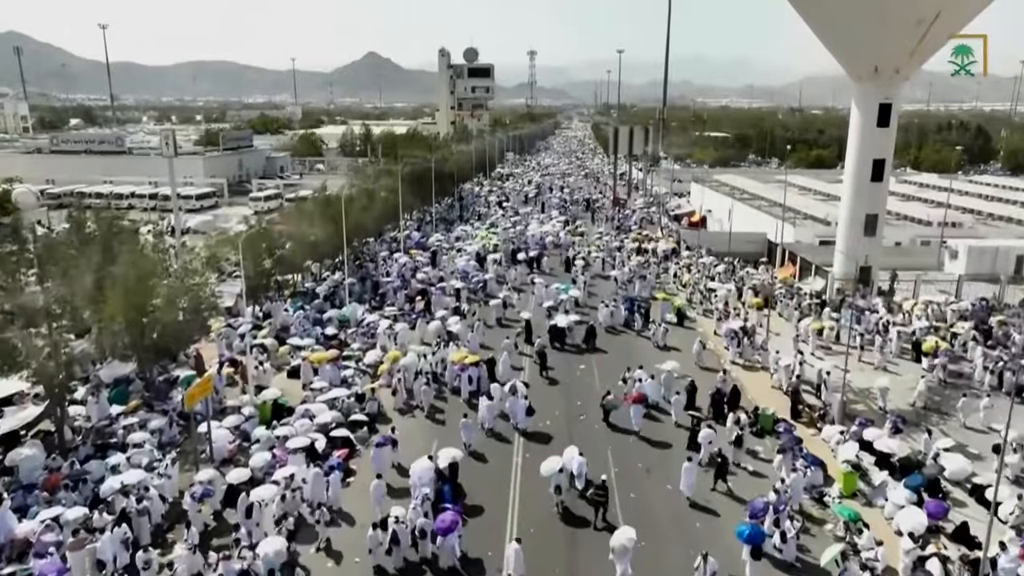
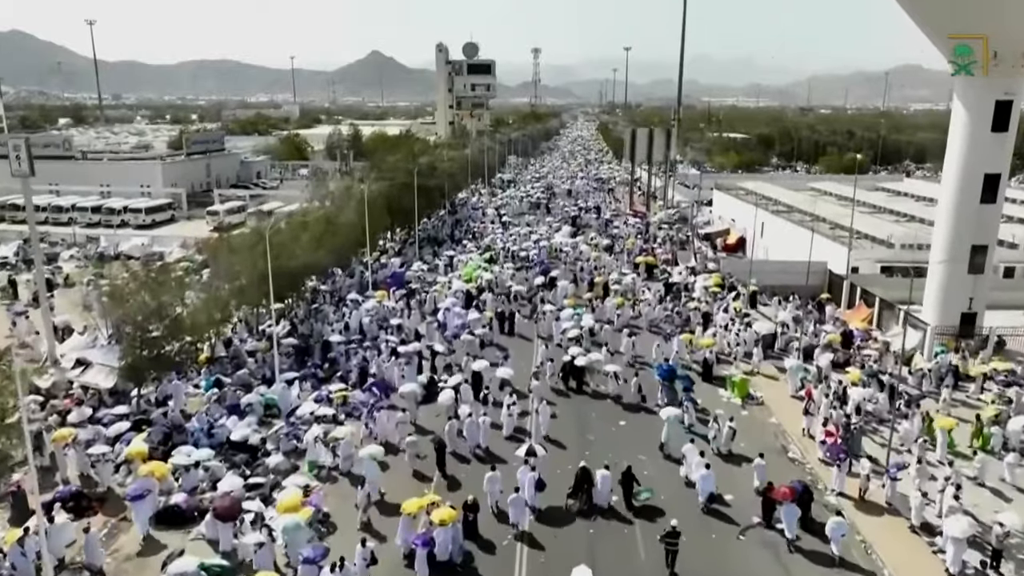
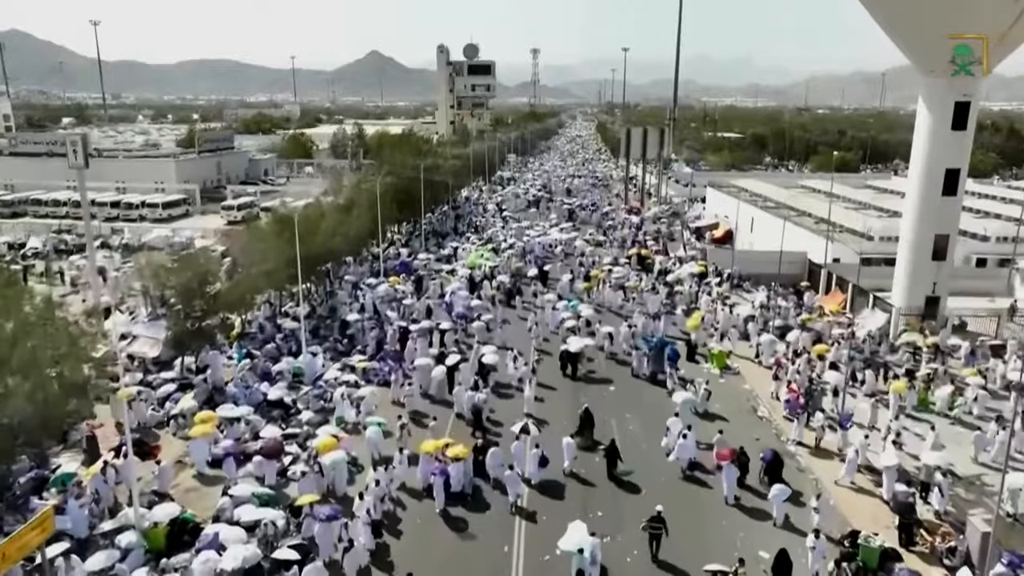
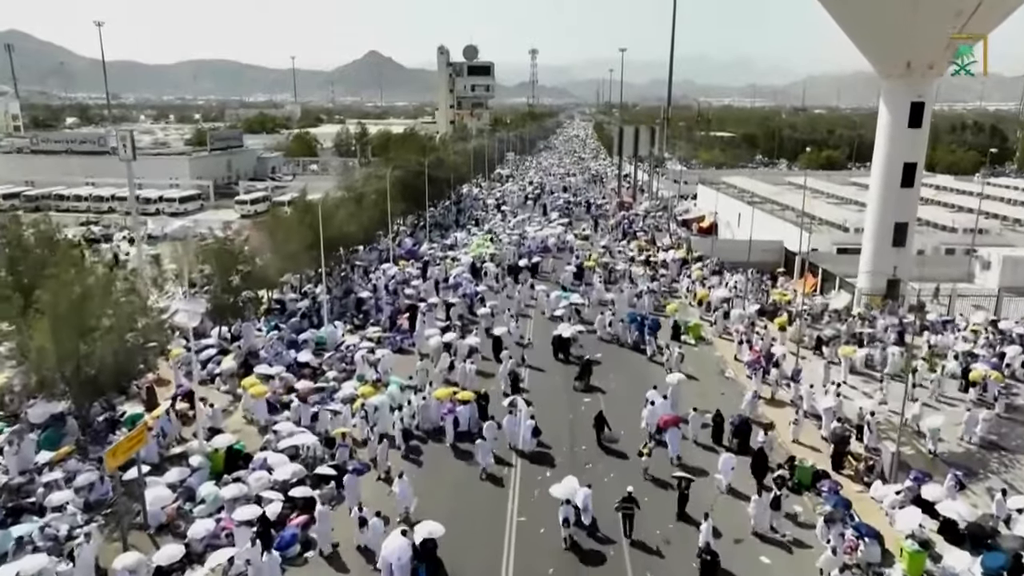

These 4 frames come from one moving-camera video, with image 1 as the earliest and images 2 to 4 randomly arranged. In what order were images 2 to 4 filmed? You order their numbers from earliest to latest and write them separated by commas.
4, 3, 2
